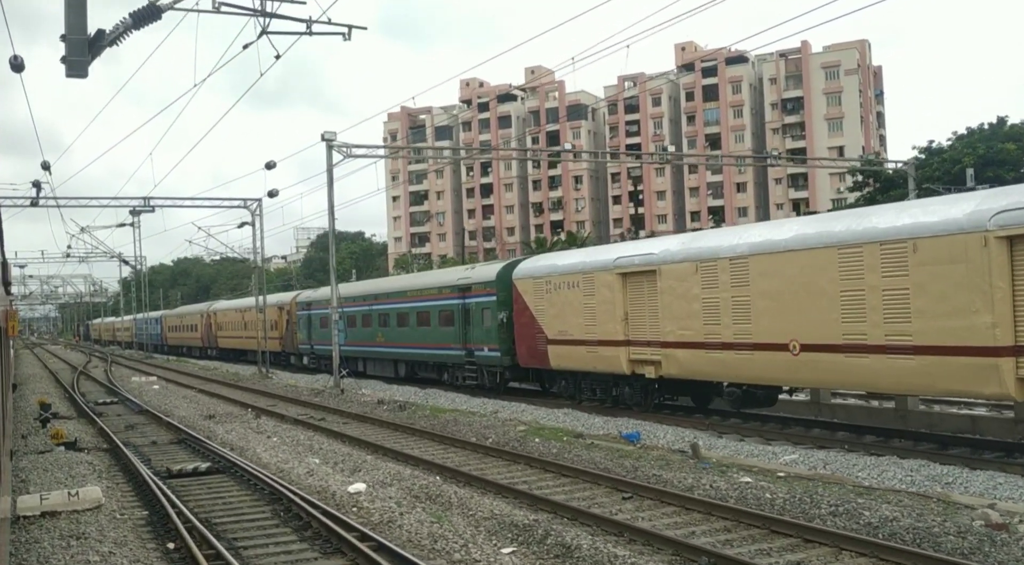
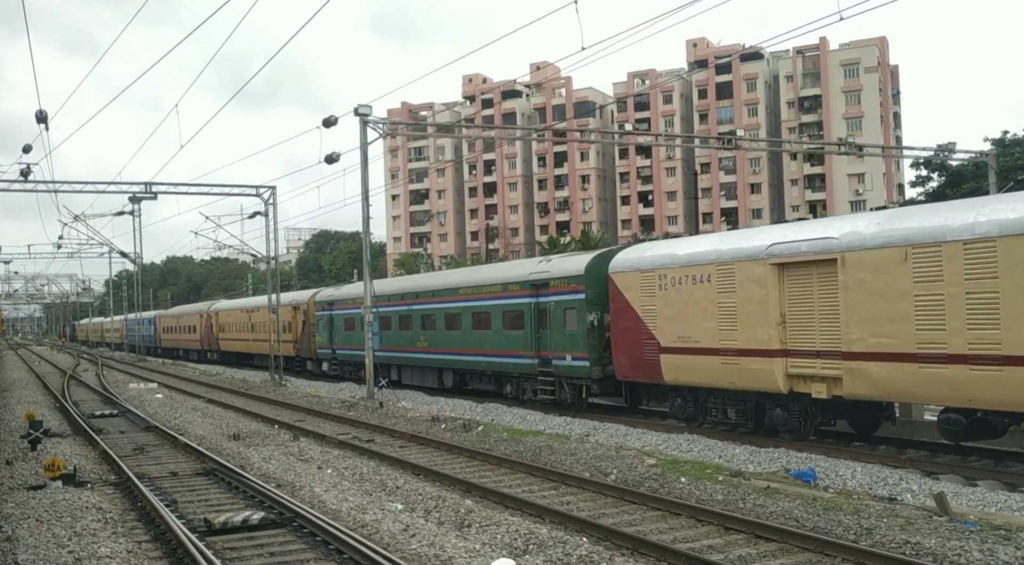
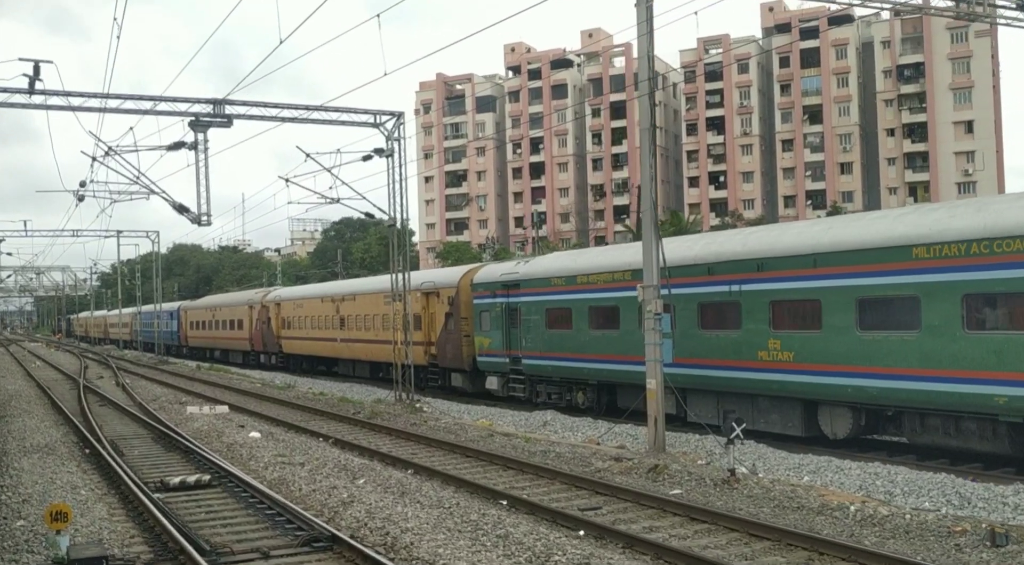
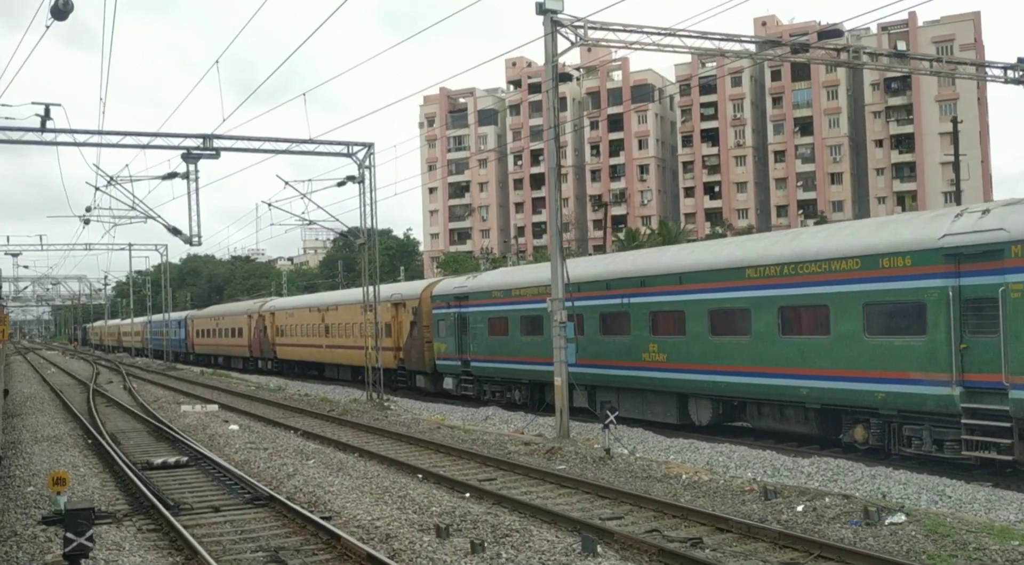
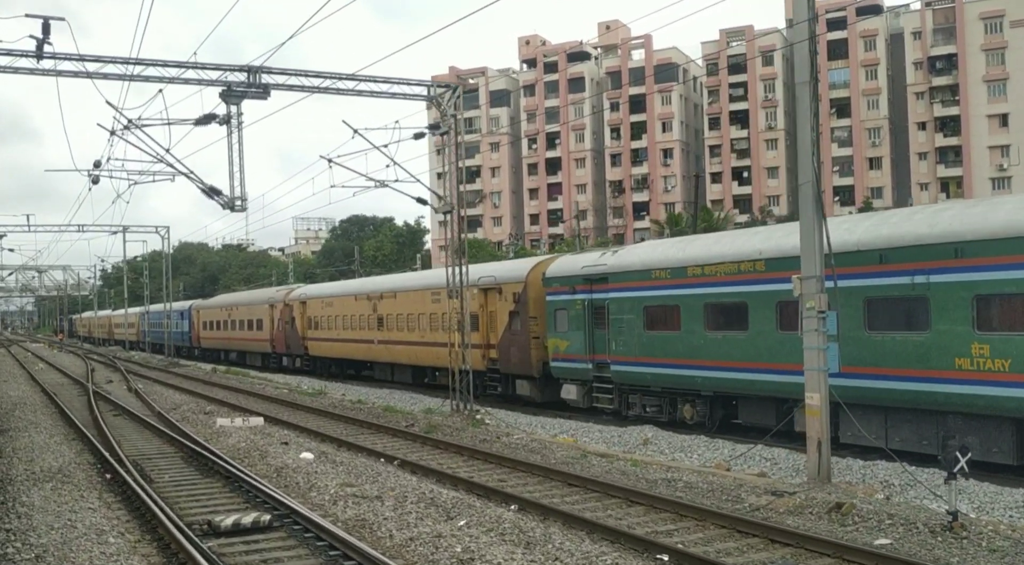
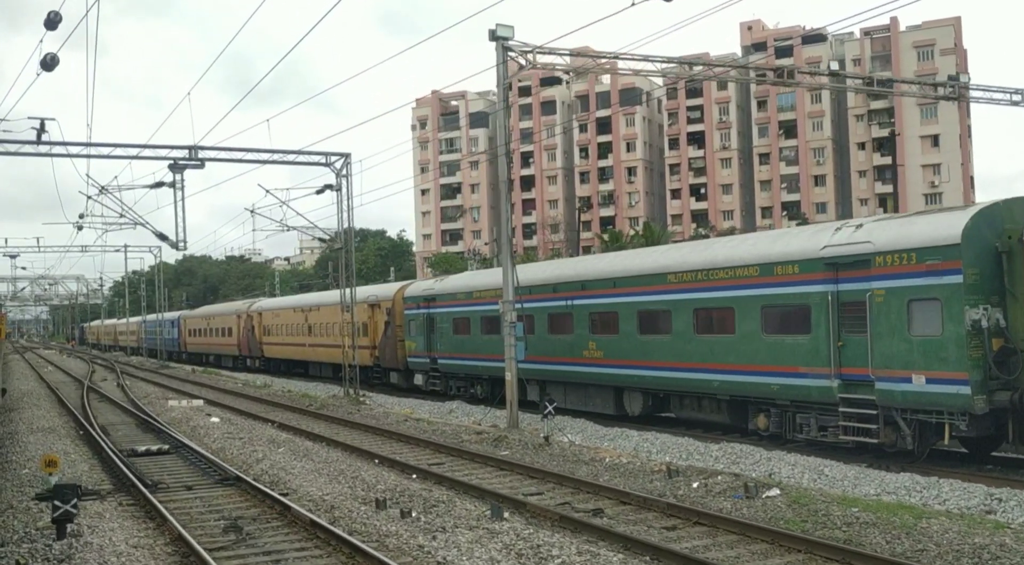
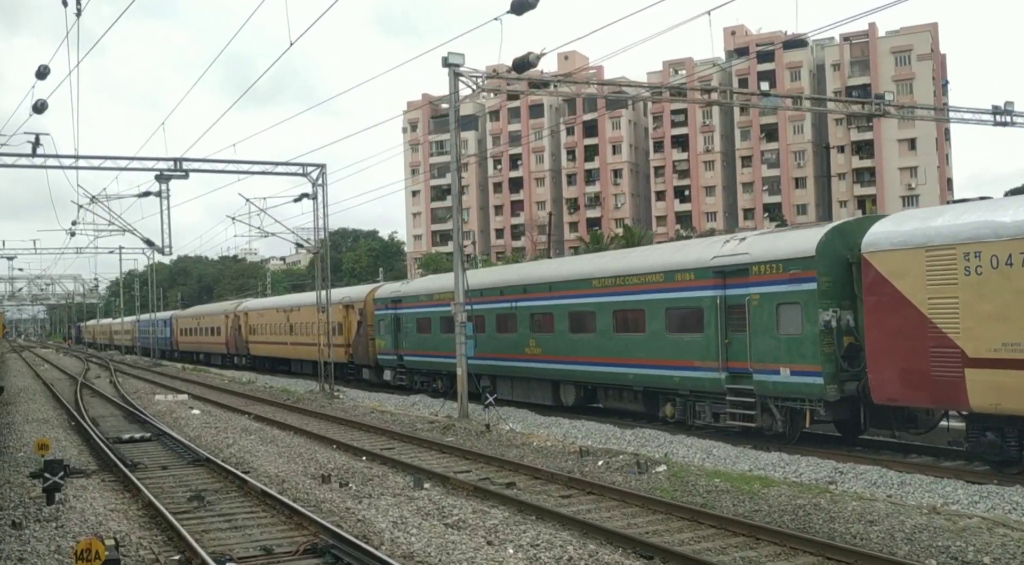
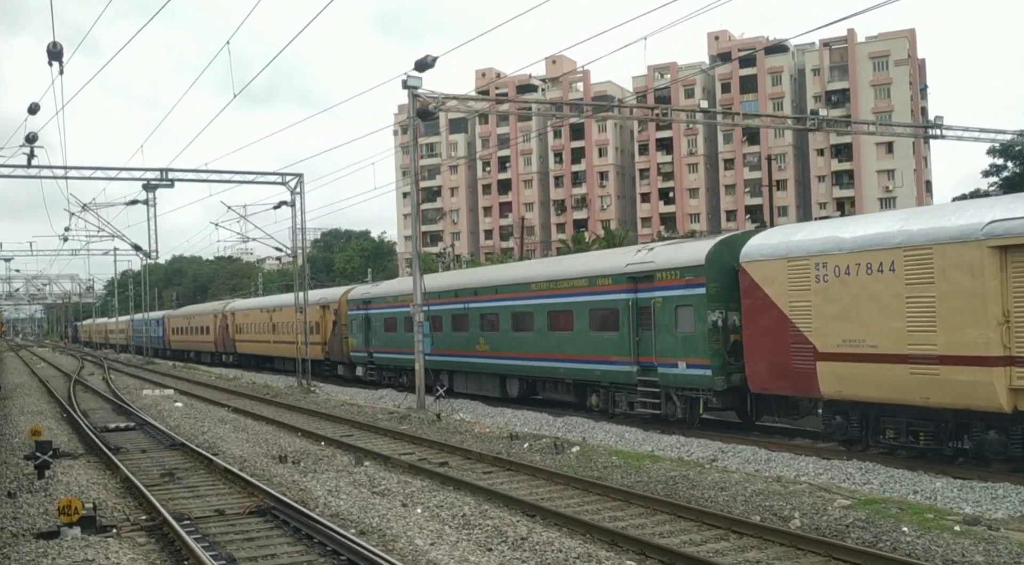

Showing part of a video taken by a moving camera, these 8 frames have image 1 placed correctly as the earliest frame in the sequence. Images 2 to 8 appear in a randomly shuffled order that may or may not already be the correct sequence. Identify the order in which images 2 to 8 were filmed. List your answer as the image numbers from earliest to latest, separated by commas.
2, 8, 7, 6, 4, 3, 5
